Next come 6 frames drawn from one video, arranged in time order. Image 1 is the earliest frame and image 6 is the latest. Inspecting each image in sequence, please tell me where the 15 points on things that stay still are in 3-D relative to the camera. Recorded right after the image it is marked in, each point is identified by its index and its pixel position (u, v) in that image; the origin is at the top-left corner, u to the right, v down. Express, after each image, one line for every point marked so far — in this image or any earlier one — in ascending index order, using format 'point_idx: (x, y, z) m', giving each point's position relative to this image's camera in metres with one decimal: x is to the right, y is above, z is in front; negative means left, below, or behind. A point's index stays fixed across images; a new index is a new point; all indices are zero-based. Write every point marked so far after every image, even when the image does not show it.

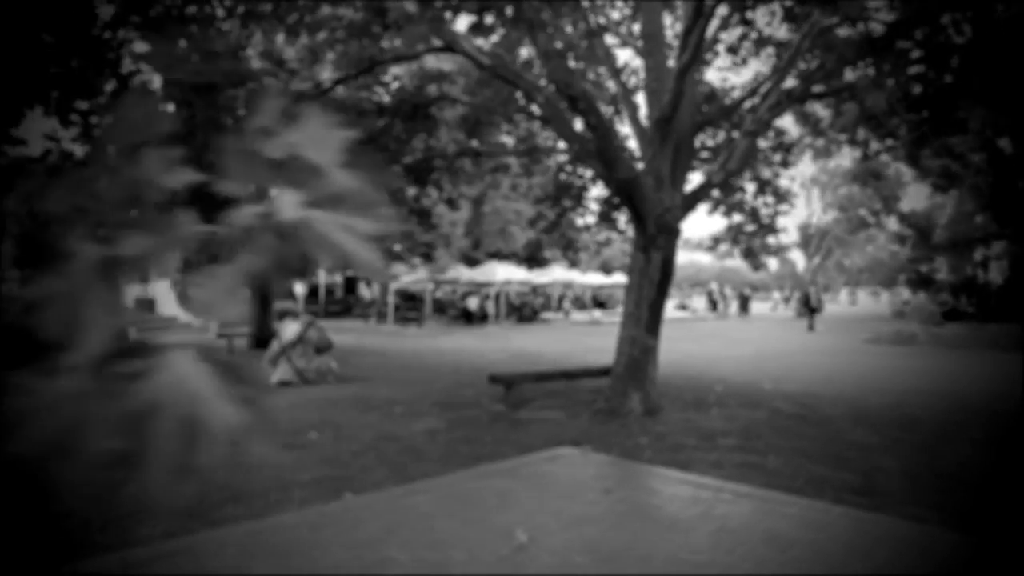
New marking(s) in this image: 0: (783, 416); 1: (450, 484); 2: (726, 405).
0: (+3.8, -1.8, +9.5) m
1: (-0.6, -1.7, +6.1) m
2: (+3.2, -1.8, +10.3) m
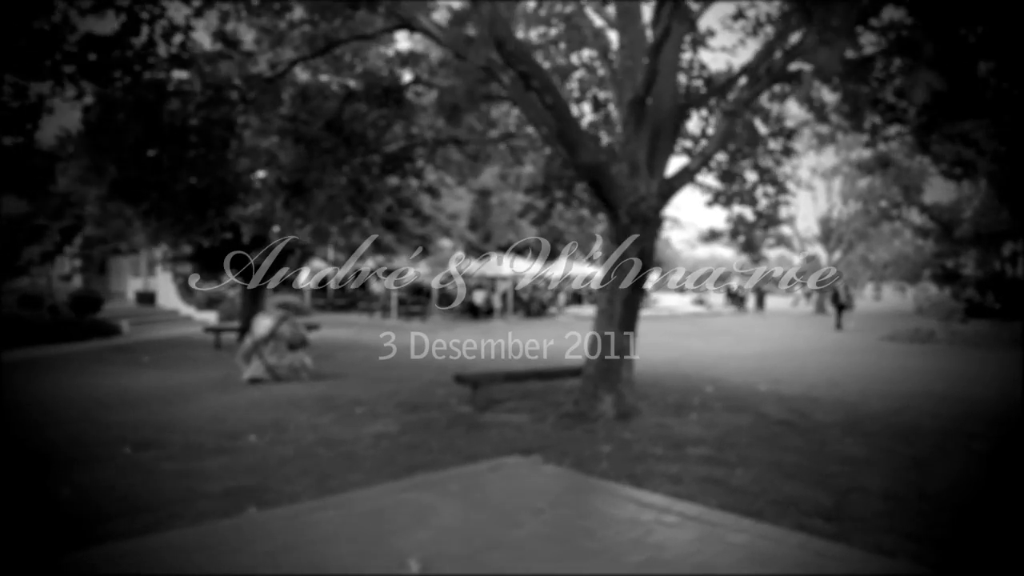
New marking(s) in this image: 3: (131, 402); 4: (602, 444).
0: (+3.3, -1.7, +8.8) m
1: (-1.1, -1.7, +5.5) m
2: (+2.8, -1.7, +9.6) m
3: (-6.0, -1.8, +10.9) m
4: (+1.0, -1.7, +7.5) m
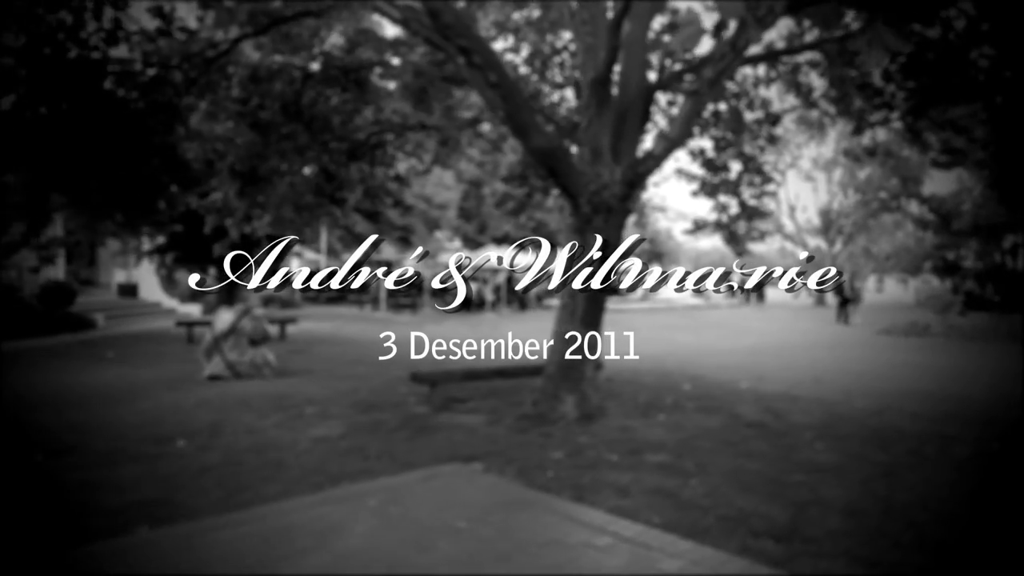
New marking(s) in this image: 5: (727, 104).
0: (+2.7, -1.7, +8.3) m
1: (-1.7, -1.7, +5.0) m
2: (+2.2, -1.6, +9.1) m
3: (-6.6, -1.7, +10.4) m
4: (+0.4, -1.7, +7.0) m
5: (+4.2, +3.6, +13.4) m
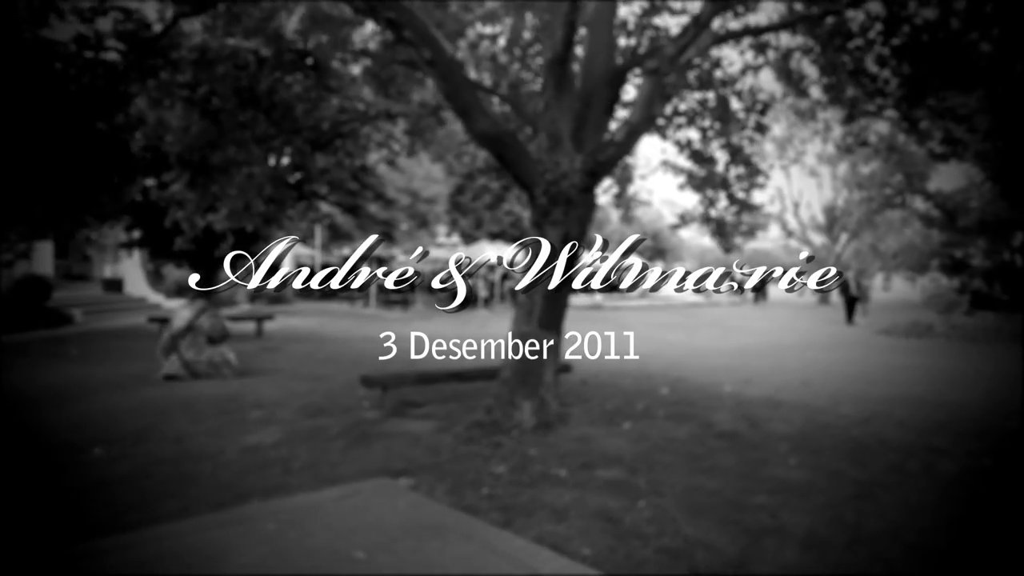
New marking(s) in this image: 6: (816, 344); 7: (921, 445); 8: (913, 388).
0: (+2.2, -1.6, +7.7) m
1: (-2.3, -1.6, +4.4) m
2: (+1.7, -1.6, +8.5) m
3: (-7.1, -1.7, +9.9) m
4: (-0.1, -1.6, +6.4) m
5: (+3.8, +3.6, +12.7) m
6: (+8.7, -1.6, +19.6) m
7: (+4.5, -1.7, +7.5) m
8: (+6.7, -1.7, +11.4) m
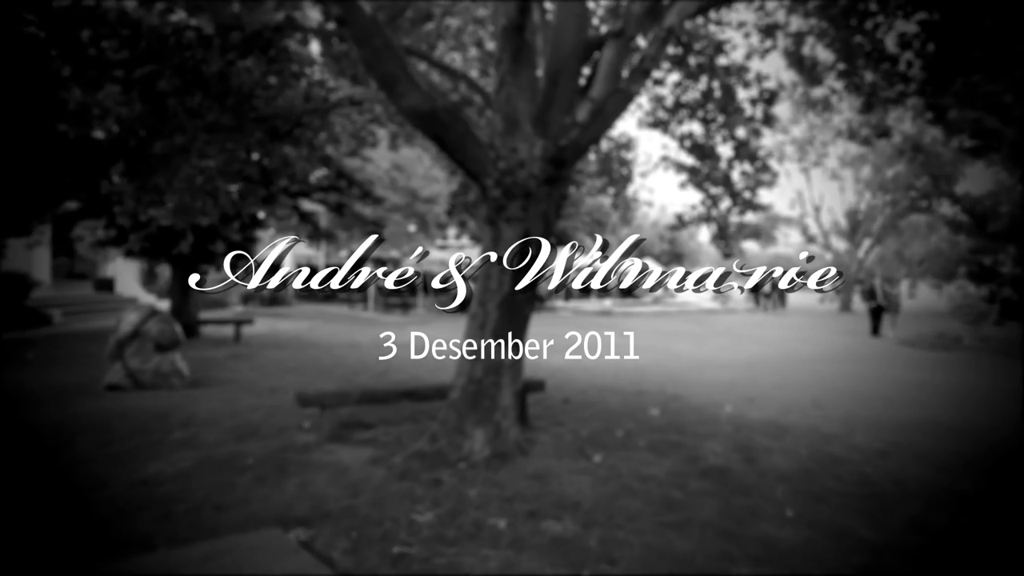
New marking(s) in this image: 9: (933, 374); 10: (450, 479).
0: (+1.7, -1.7, +6.5) m
1: (-2.9, -1.7, +3.3) m
2: (+1.2, -1.7, +7.3) m
3: (-7.5, -1.7, +8.9) m
4: (-0.7, -1.7, +5.2) m
5: (+3.5, +3.5, +11.5) m
6: (+8.5, -1.8, +18.2) m
7: (+4.0, -1.8, +6.2) m
8: (+6.3, -1.8, +10.1) m
9: (+9.3, -1.9, +14.9) m
10: (-0.5, -1.7, +6.0) m
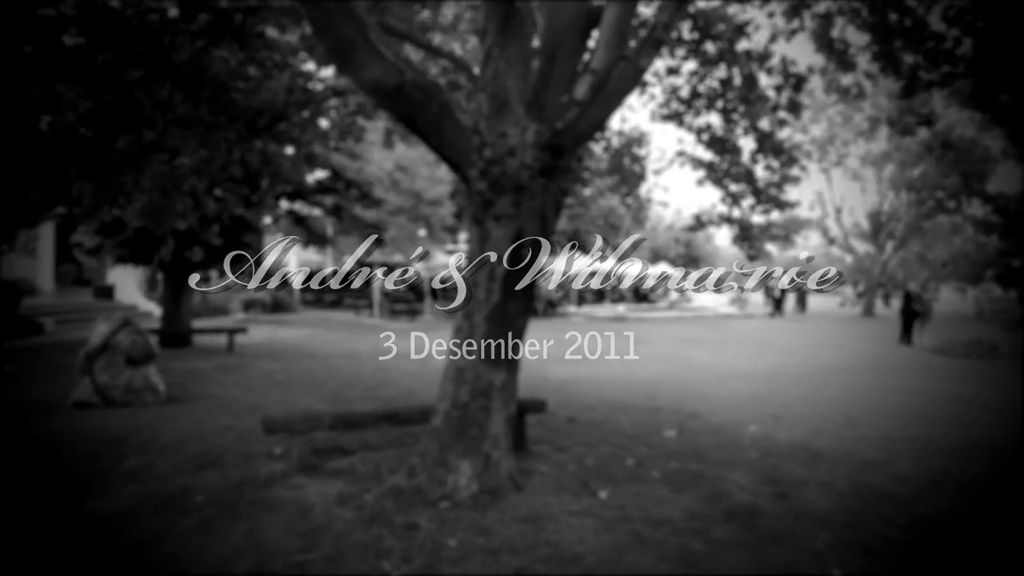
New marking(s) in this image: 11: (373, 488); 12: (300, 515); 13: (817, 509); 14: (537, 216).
0: (+1.6, -1.8, +5.5) m
1: (-3.0, -1.7, +2.5) m
2: (+1.2, -1.8, +6.3) m
3: (-7.5, -1.8, +8.2) m
4: (-0.8, -1.8, +4.3) m
5: (+3.5, +3.4, +10.5) m
6: (+8.7, -1.9, +17.1) m
7: (+3.9, -1.9, +5.2) m
8: (+6.3, -1.9, +9.0) m
9: (+9.4, -2.0, +13.8) m
10: (-0.6, -1.8, +5.1) m
11: (-1.2, -1.7, +5.9) m
12: (-1.6, -1.8, +5.3) m
13: (+2.6, -1.8, +5.7) m
14: (+0.2, +0.6, +5.5) m
